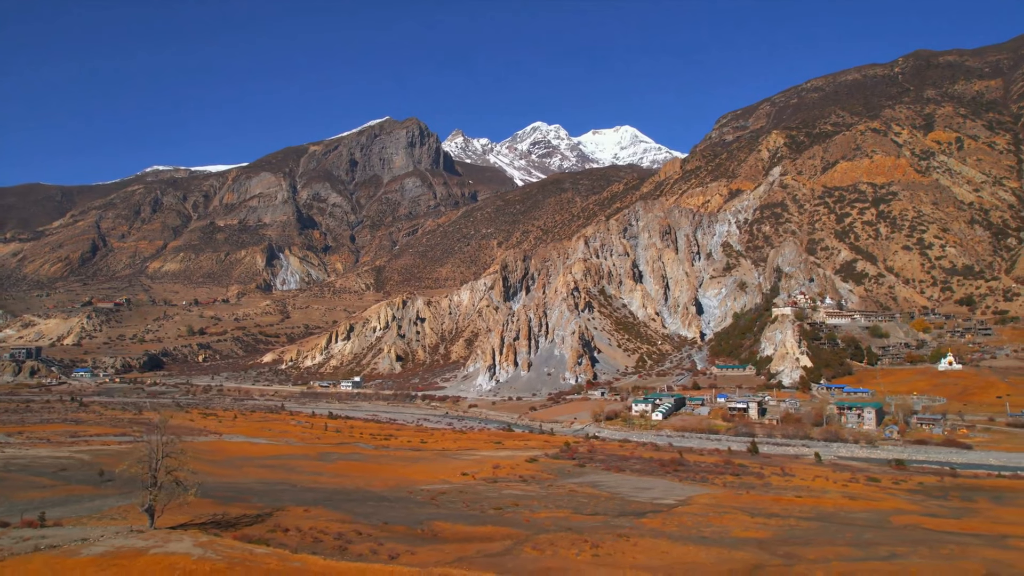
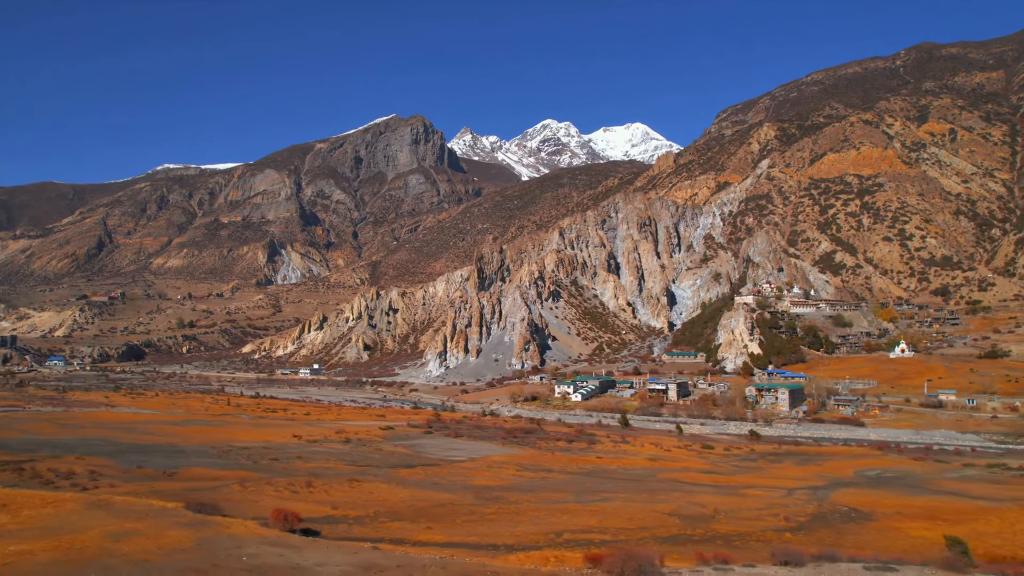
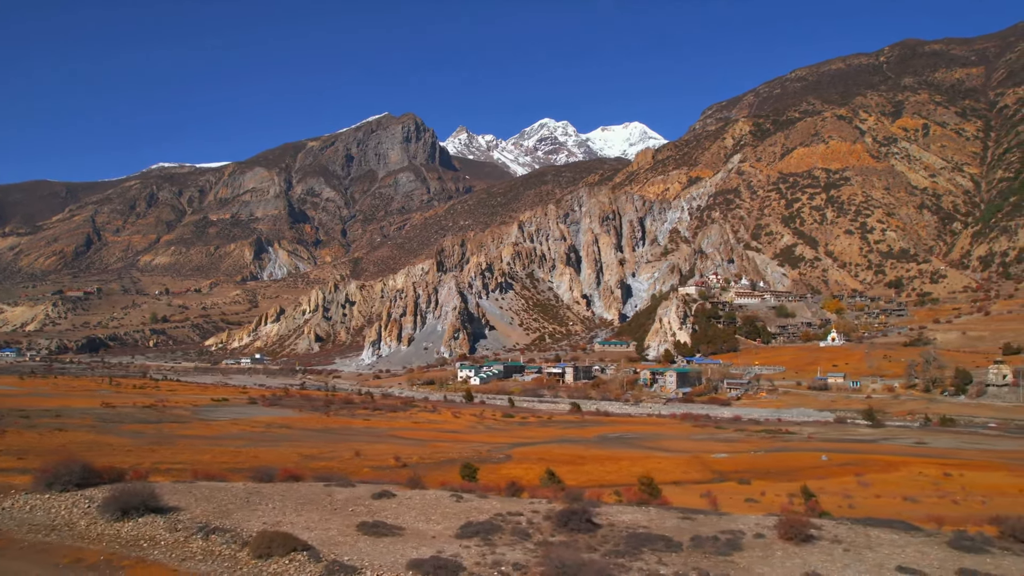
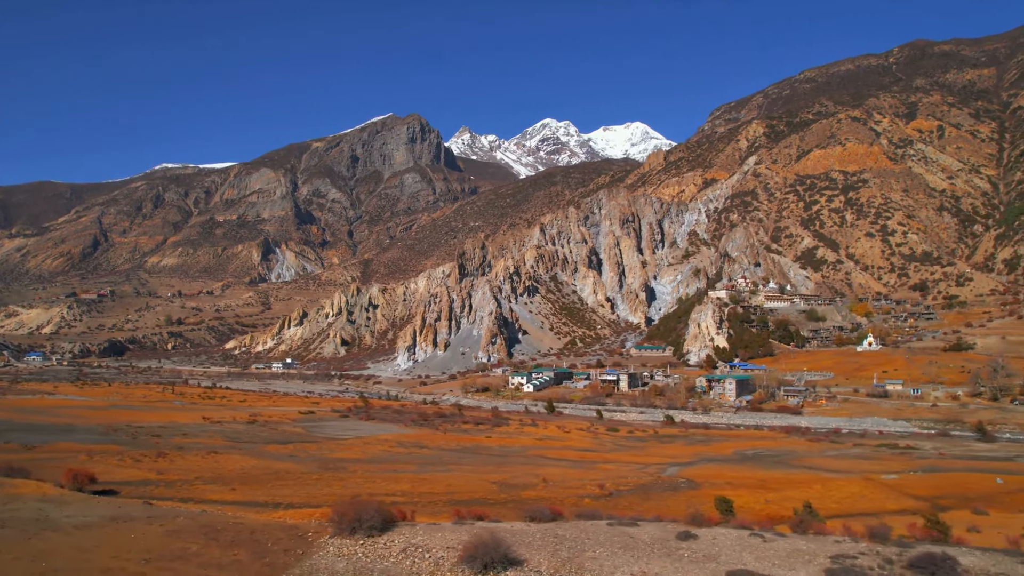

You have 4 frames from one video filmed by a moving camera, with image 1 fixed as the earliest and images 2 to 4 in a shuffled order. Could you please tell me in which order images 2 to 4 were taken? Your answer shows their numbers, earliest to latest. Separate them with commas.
2, 4, 3
